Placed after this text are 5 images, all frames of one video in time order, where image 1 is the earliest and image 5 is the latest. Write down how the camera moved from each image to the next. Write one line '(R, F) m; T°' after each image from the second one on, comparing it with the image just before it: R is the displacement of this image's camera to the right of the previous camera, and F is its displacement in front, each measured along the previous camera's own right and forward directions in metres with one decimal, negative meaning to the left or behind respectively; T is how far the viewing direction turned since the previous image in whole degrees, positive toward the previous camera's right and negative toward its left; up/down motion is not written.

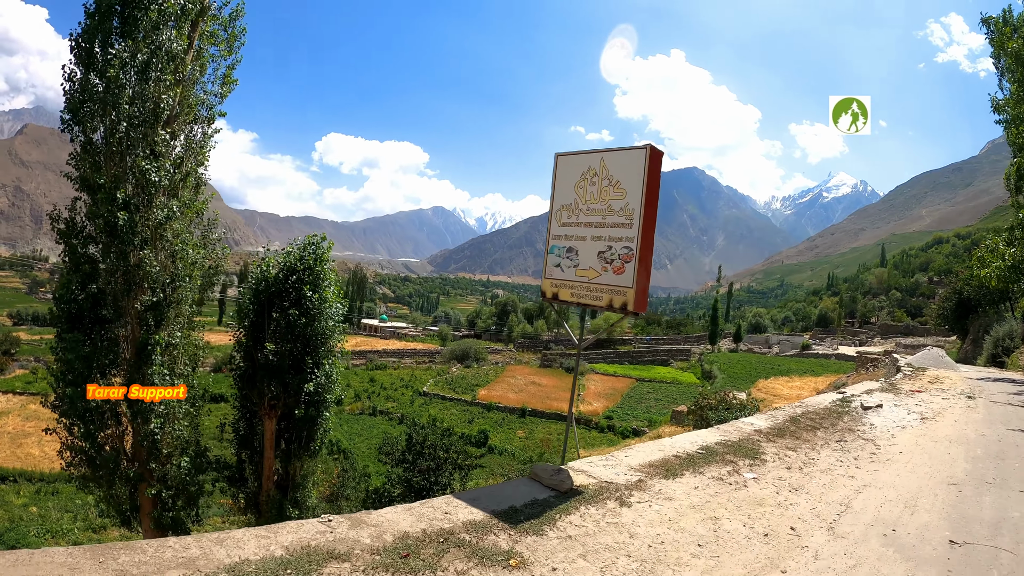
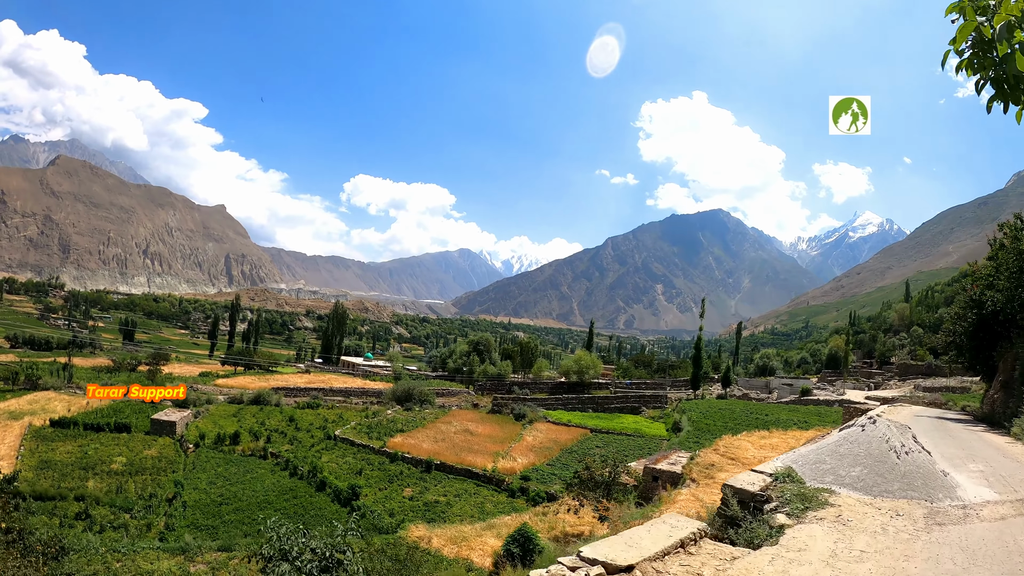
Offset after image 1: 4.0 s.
(+6.4, +6.1) m; -3°
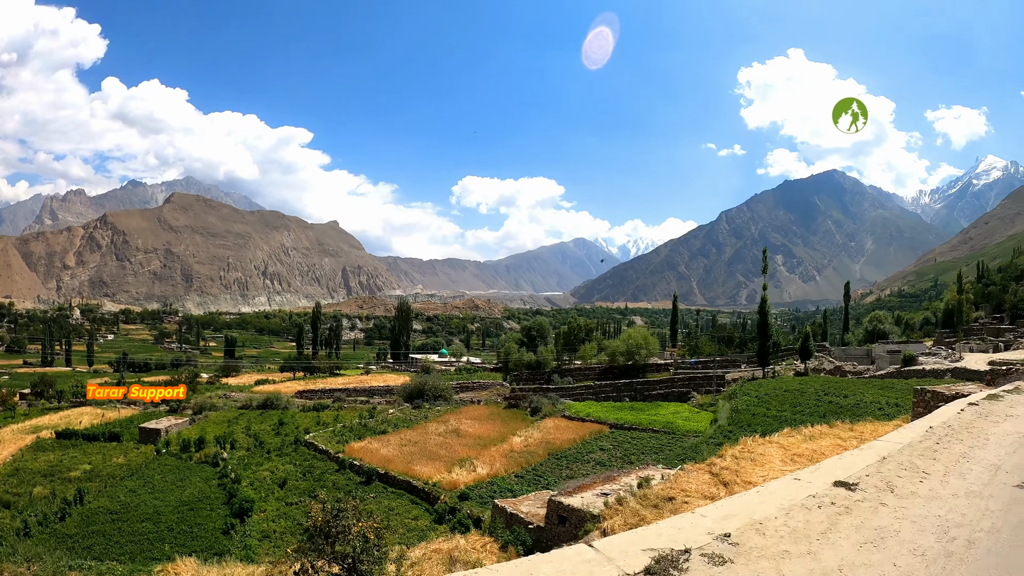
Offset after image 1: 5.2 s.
(+7.0, +7.2) m; -13°
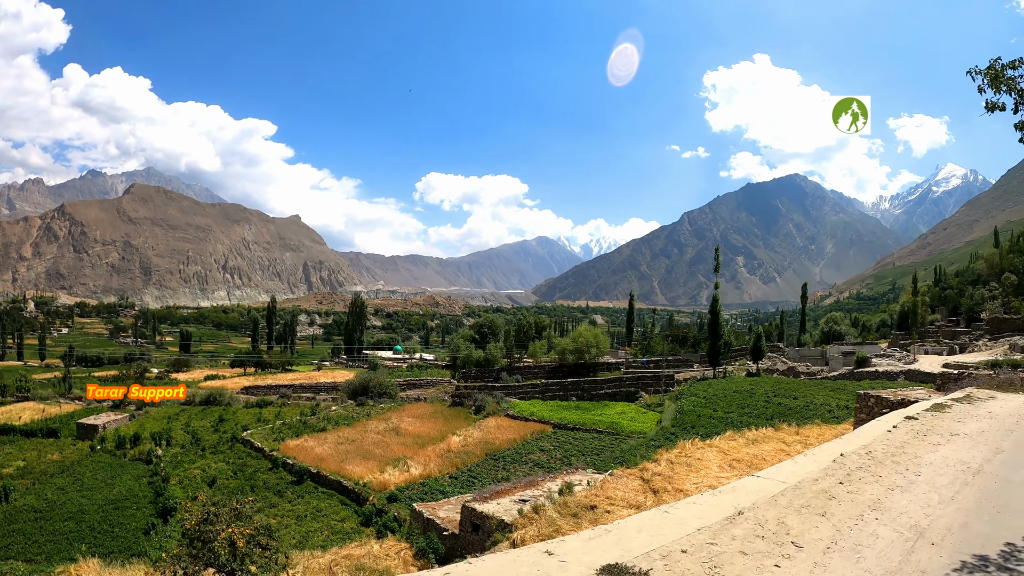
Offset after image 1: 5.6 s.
(+1.1, +0.8) m; +4°
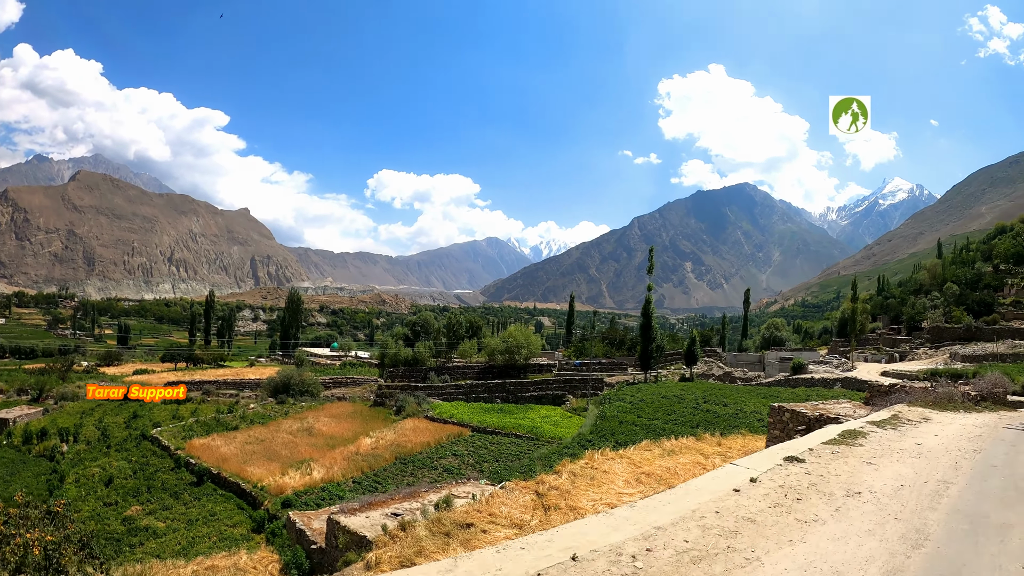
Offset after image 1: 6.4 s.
(+1.6, +0.9) m; +6°
